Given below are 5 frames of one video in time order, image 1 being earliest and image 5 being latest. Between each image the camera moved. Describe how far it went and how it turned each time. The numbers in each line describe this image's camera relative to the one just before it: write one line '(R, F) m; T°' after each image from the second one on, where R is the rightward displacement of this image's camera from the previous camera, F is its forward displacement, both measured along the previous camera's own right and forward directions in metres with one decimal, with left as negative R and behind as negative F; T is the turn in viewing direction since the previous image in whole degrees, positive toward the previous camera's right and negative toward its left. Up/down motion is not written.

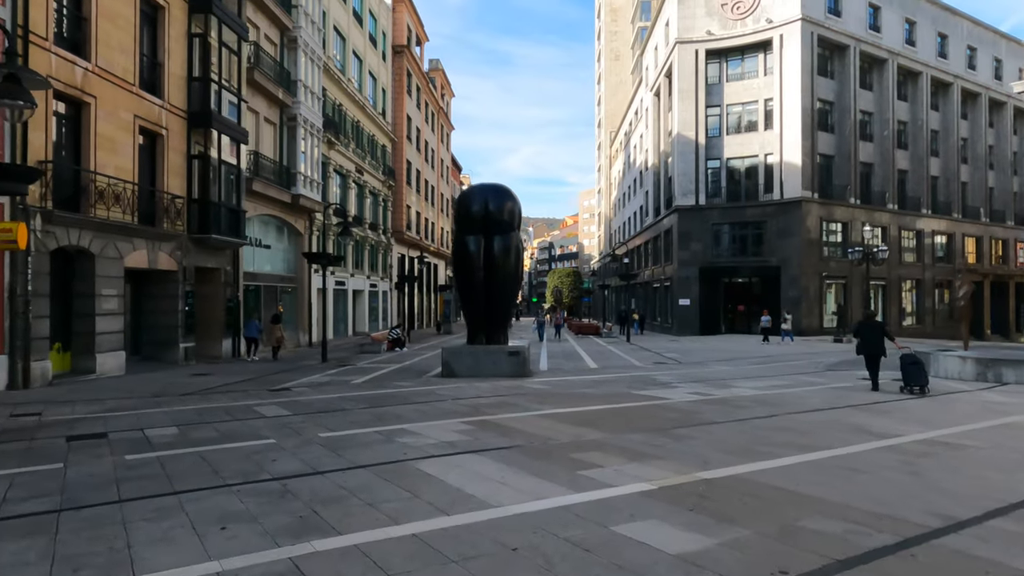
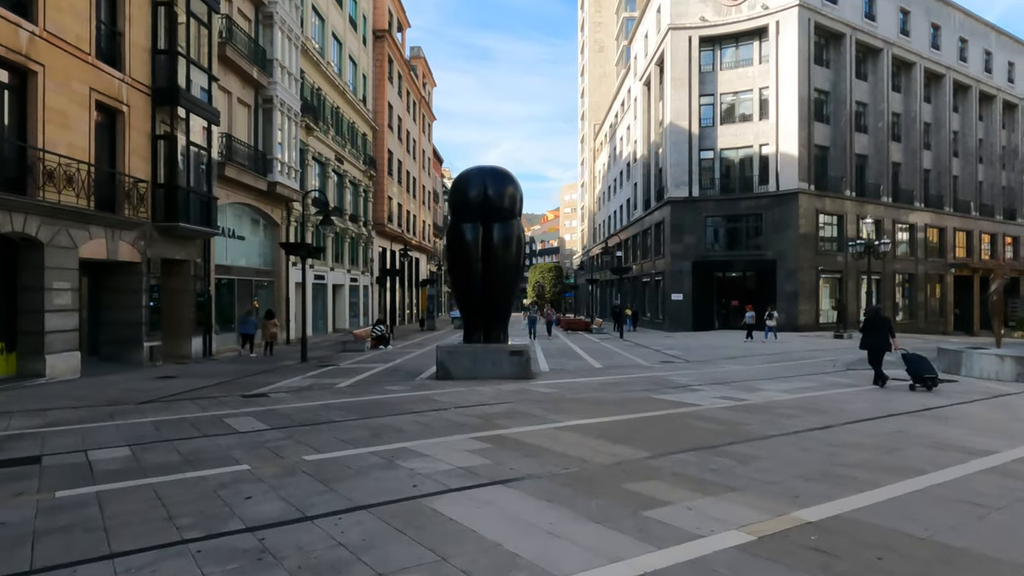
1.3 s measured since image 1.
(-0.5, +1.4) m; +2°
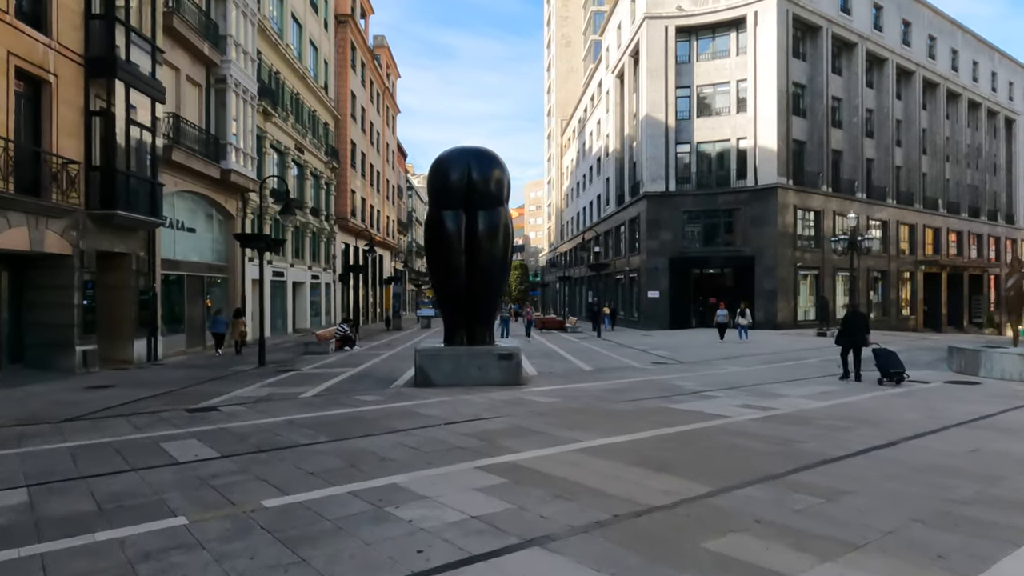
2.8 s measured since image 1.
(-0.5, +1.6) m; +3°
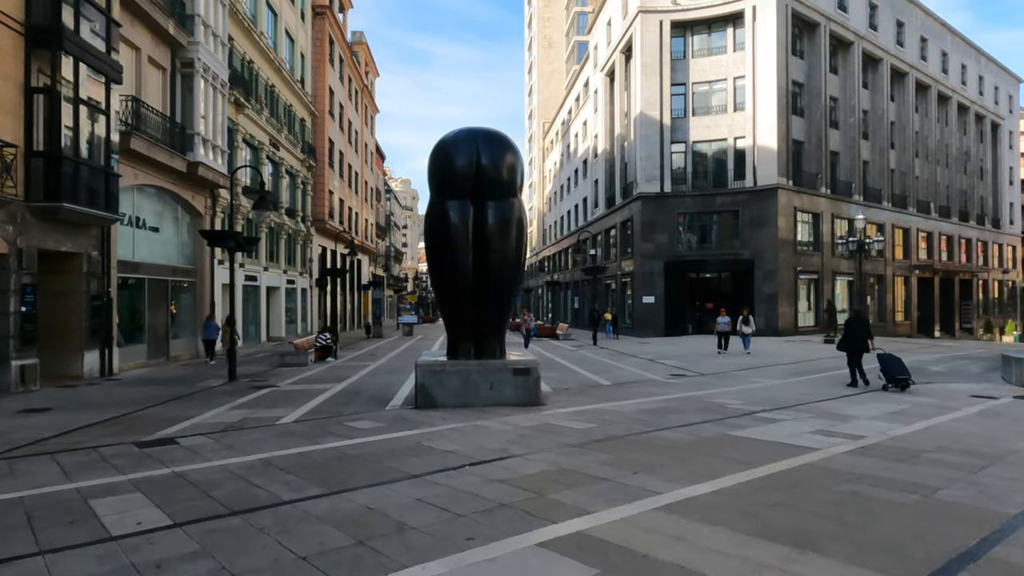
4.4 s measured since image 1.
(-0.7, +1.8) m; +2°
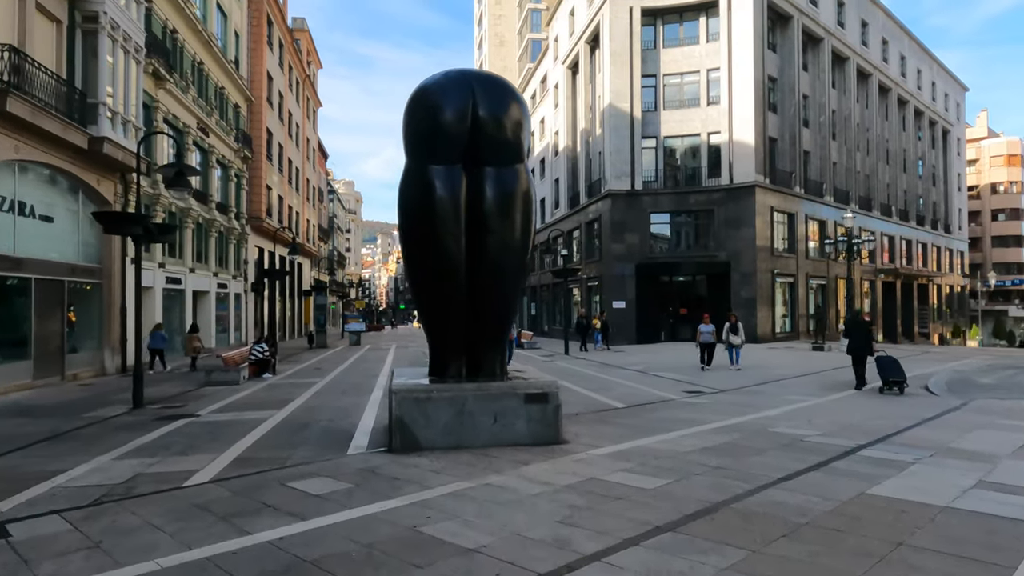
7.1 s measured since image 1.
(-0.8, +2.9) m; +5°
